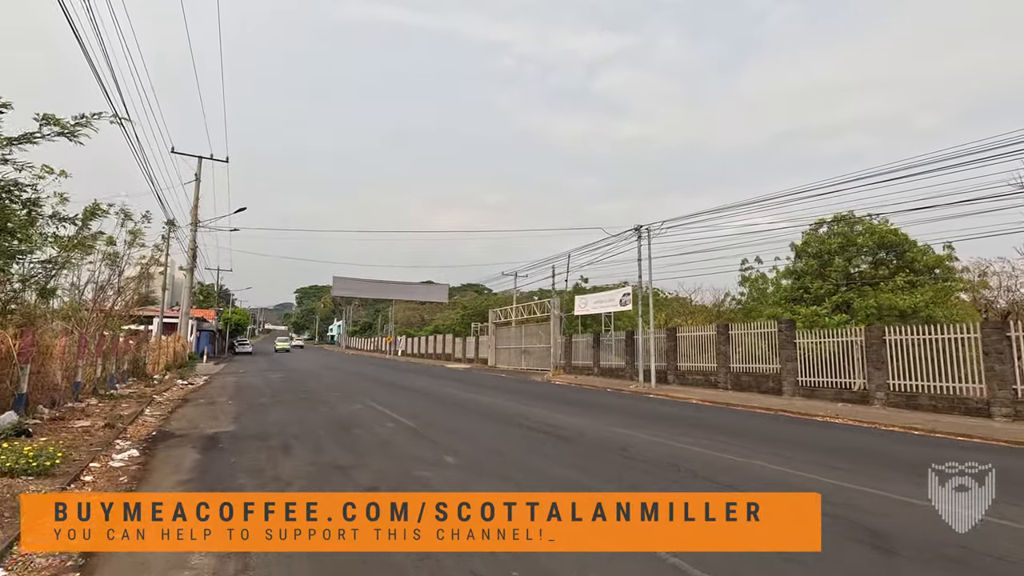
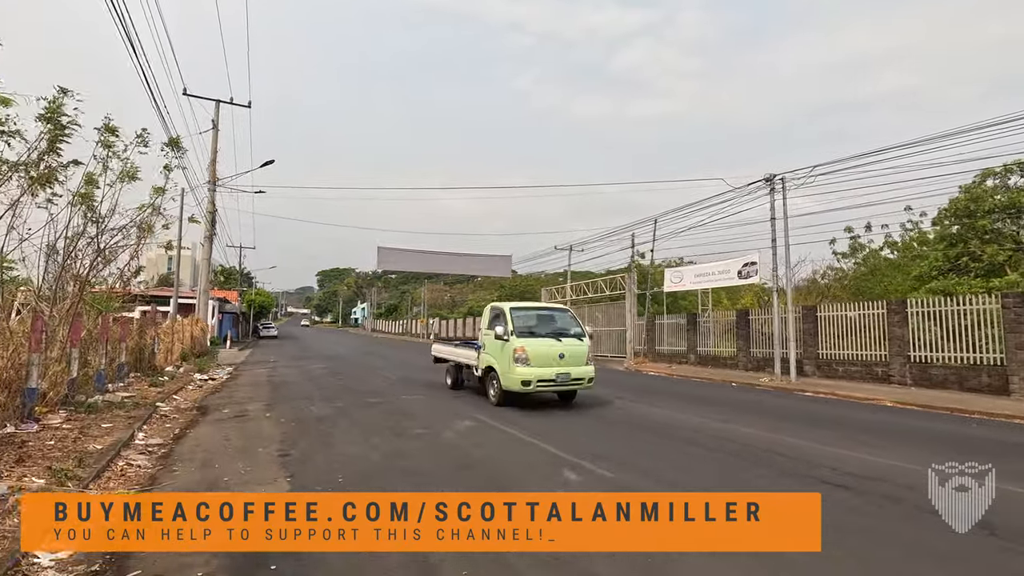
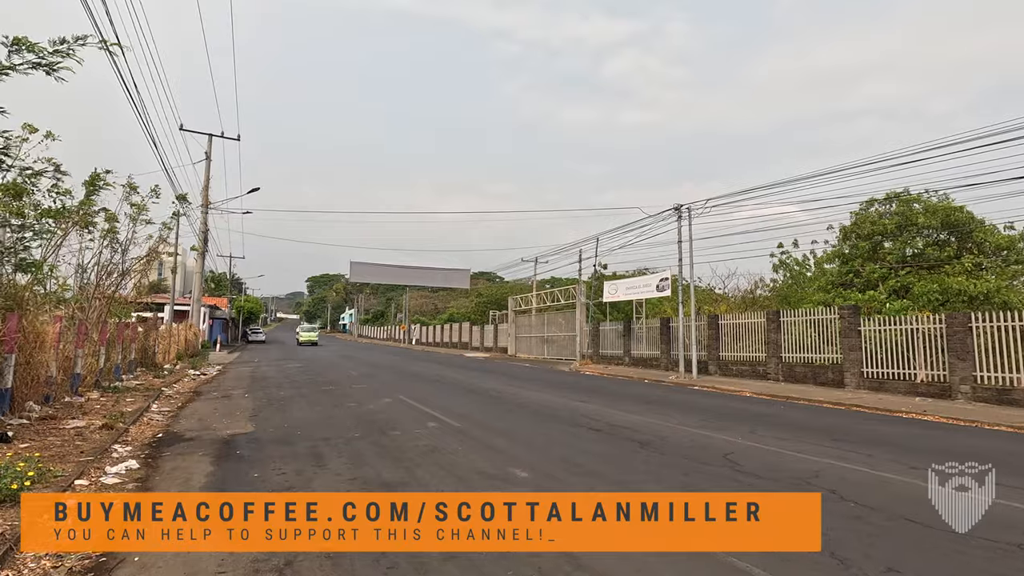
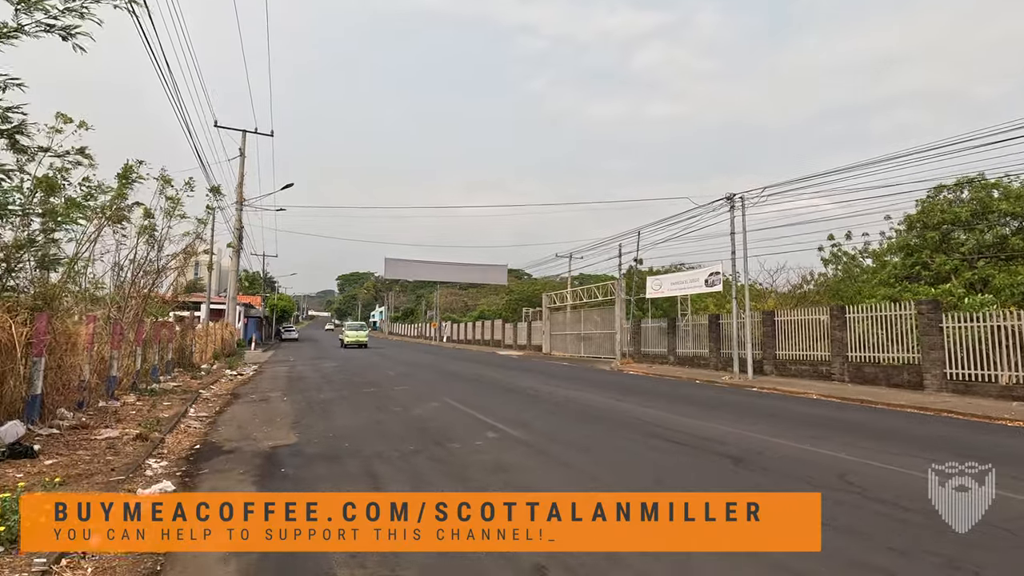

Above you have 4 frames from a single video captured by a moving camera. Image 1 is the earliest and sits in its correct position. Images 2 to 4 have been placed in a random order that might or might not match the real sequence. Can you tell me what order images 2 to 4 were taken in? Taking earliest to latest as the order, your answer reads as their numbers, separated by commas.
3, 4, 2
